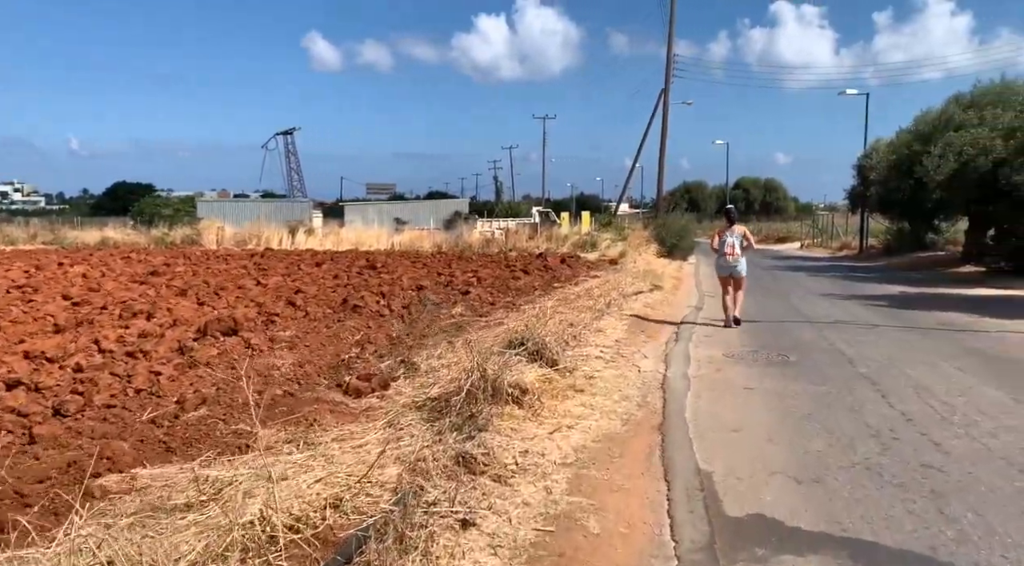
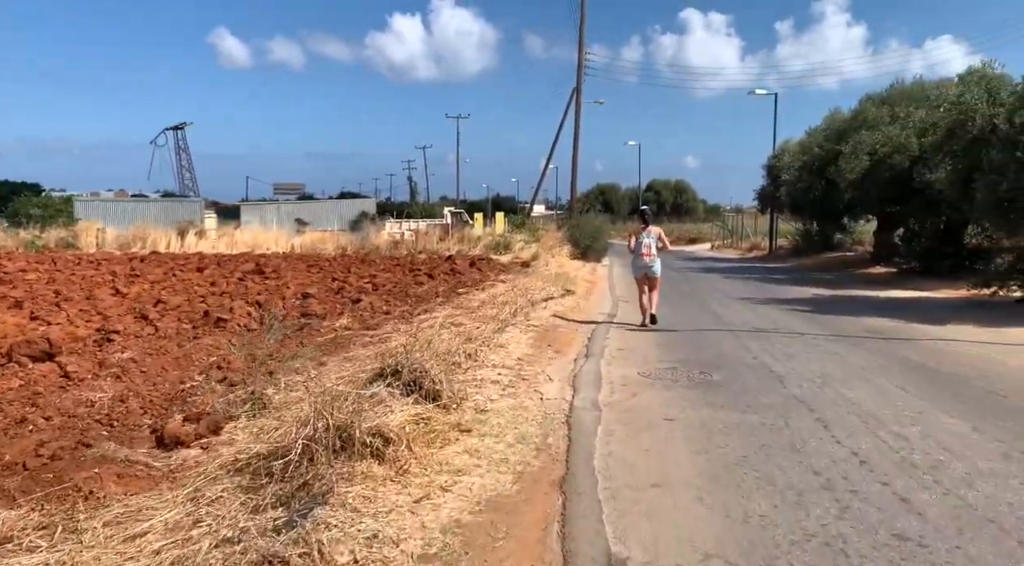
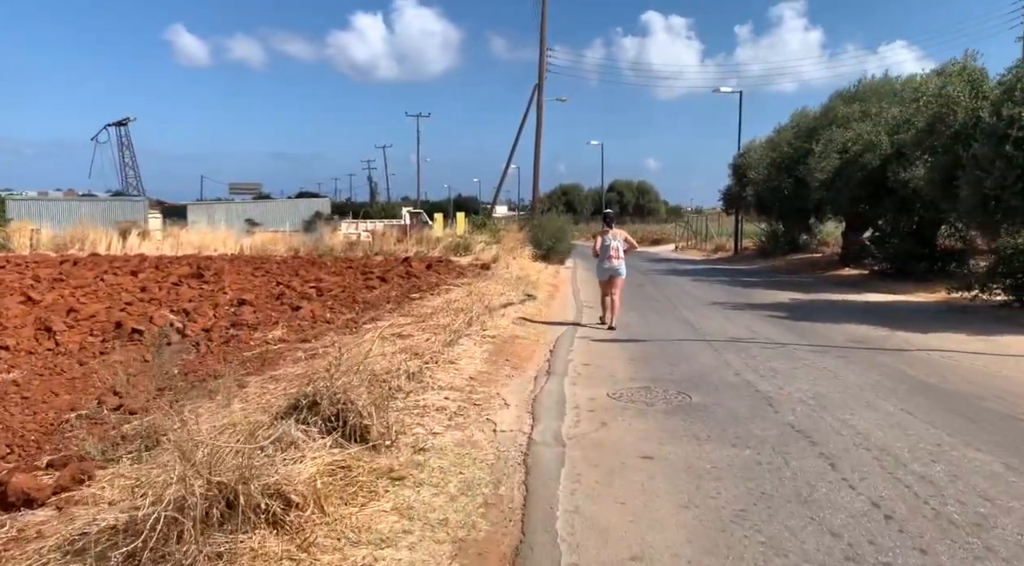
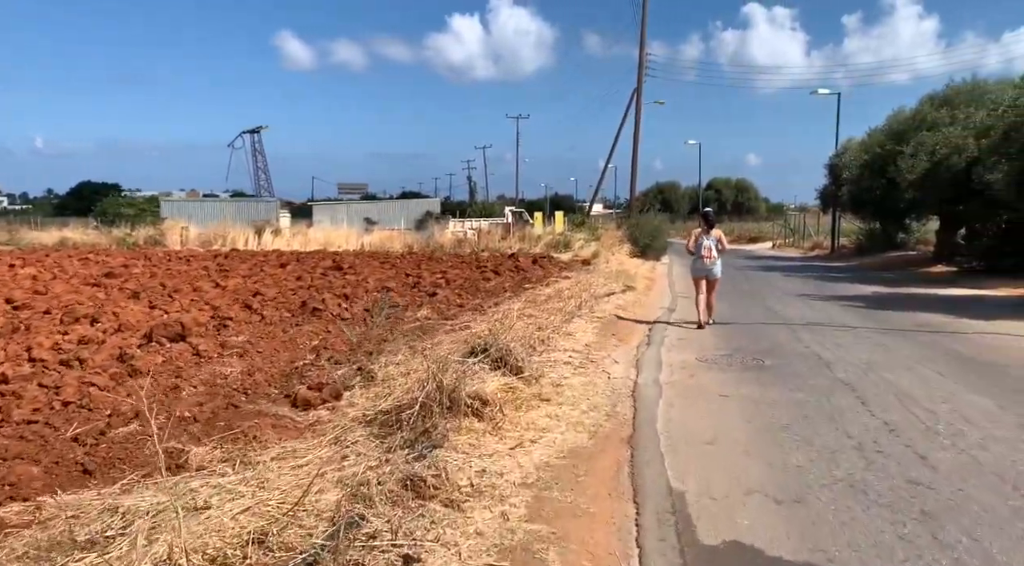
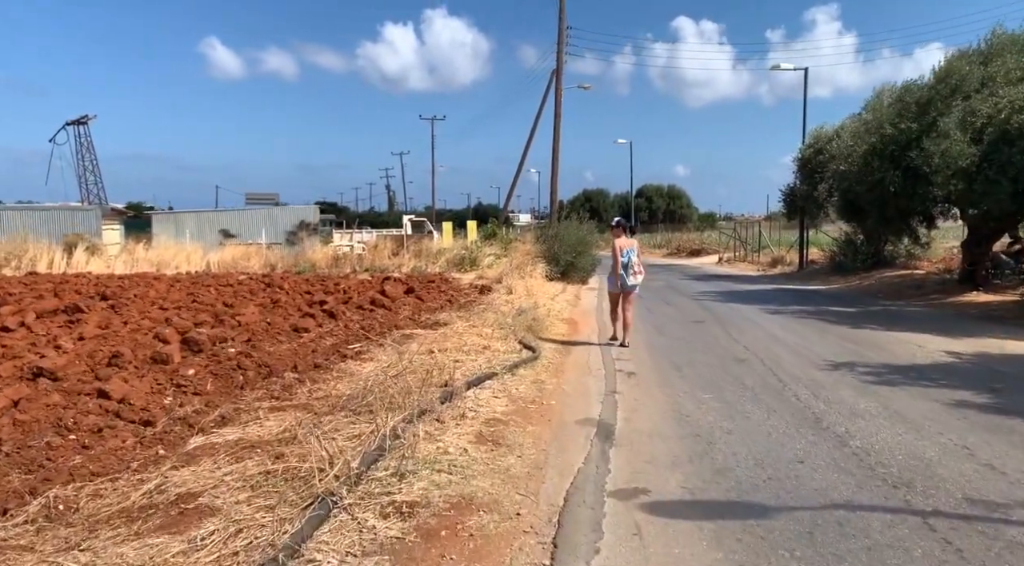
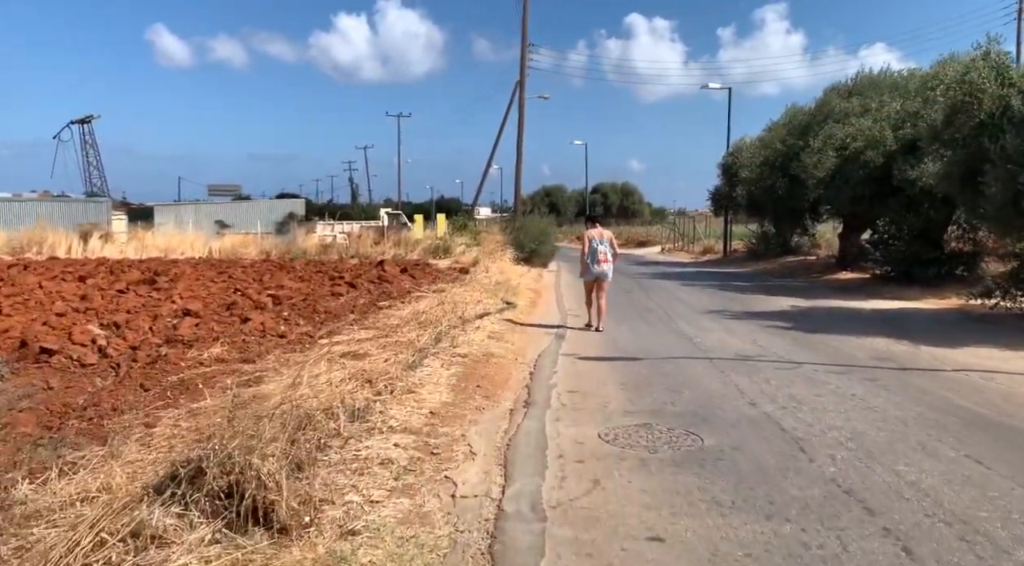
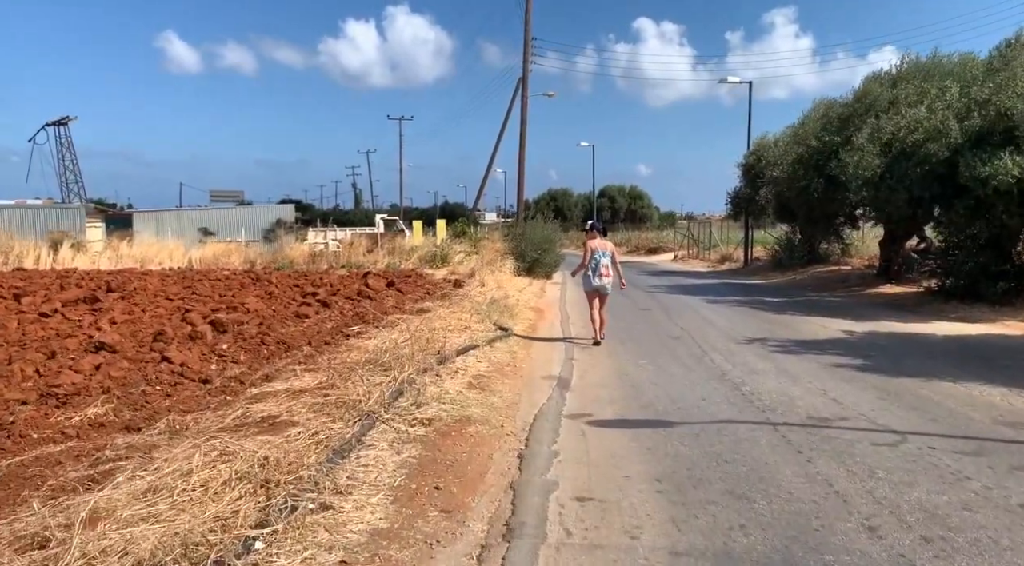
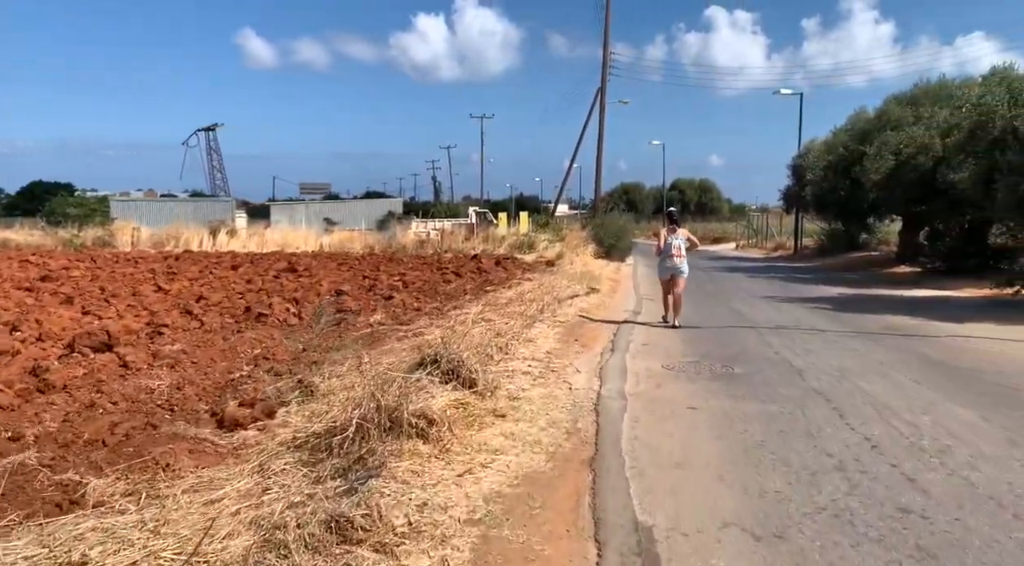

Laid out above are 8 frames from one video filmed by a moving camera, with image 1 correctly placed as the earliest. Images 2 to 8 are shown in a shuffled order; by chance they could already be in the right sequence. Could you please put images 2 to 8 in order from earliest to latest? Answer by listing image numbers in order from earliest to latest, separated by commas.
4, 8, 2, 3, 6, 7, 5
